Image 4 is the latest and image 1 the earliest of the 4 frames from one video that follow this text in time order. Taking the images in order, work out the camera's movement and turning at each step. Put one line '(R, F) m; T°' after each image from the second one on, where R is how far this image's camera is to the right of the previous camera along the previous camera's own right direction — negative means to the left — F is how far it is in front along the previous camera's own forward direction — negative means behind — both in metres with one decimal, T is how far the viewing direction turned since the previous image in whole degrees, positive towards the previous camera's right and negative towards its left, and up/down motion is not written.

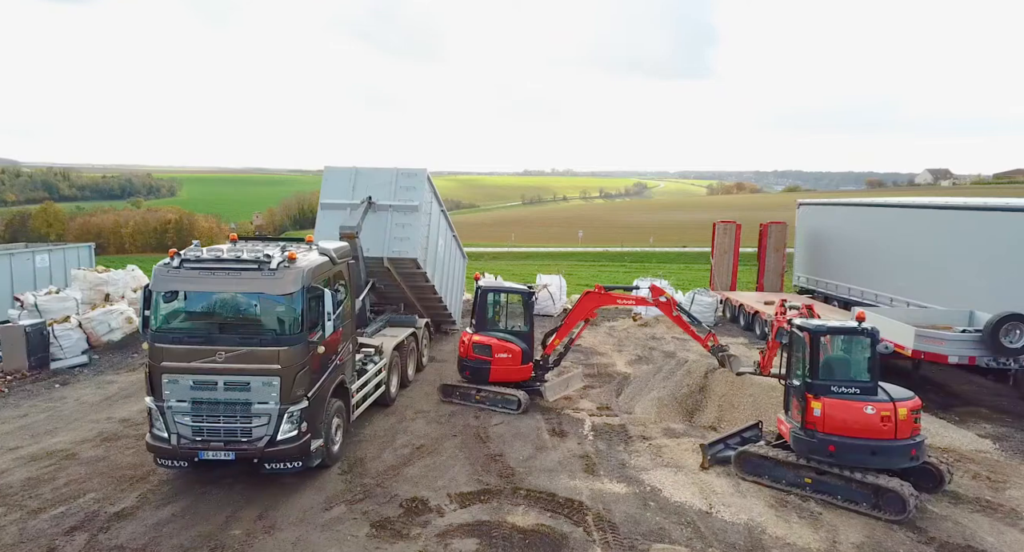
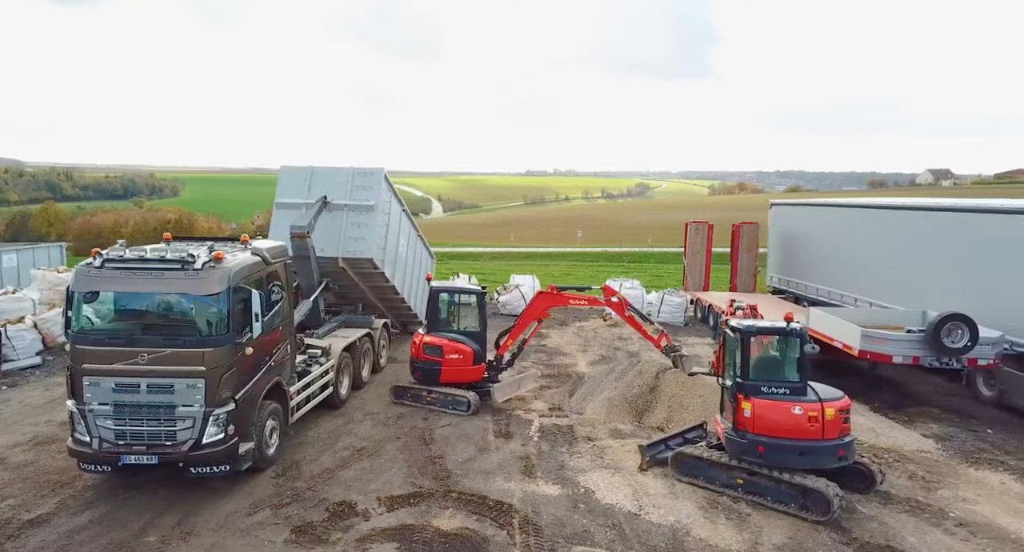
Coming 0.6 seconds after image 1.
(+0.6, +0.1) m; +1°
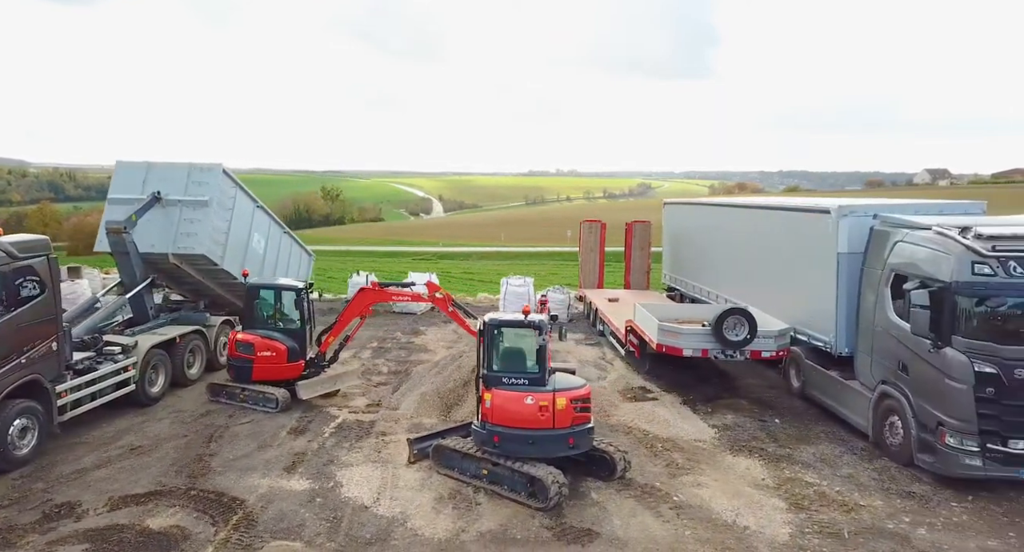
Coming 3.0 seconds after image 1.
(+2.3, -0.1) m; +5°
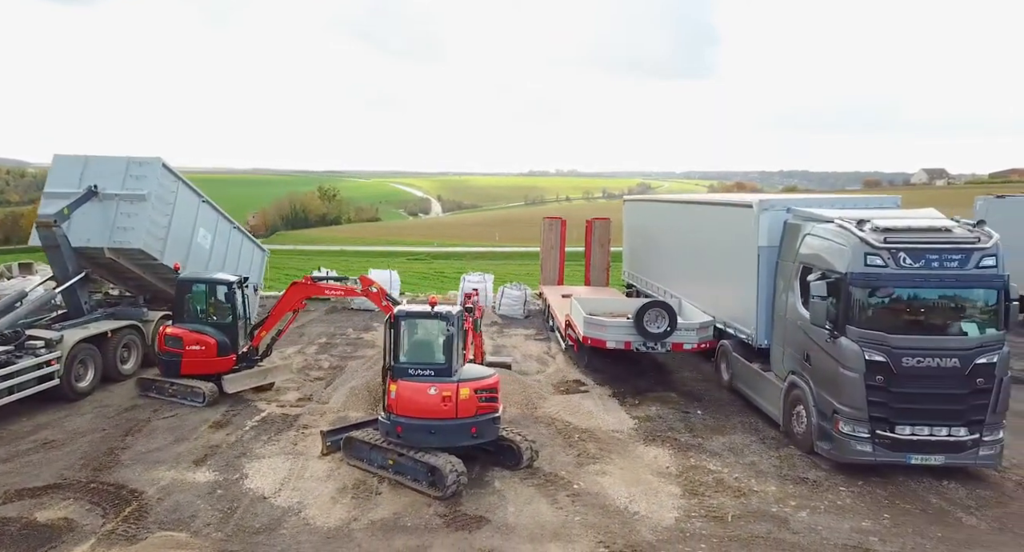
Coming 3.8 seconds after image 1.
(+0.9, -0.1) m; +2°
